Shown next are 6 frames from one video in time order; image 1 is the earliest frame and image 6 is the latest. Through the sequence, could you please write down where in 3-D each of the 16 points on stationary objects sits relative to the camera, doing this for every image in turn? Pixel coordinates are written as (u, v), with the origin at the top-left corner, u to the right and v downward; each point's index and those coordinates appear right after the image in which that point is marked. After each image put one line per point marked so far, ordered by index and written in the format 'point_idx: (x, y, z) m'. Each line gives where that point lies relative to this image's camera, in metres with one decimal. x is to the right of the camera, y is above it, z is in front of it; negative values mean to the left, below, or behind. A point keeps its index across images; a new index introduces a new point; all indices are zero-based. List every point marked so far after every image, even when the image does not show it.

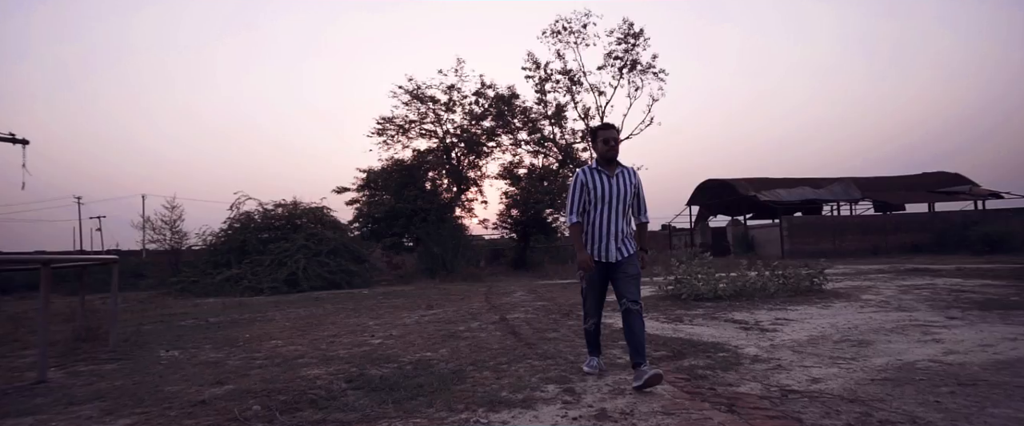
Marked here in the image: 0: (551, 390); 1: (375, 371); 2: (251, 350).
0: (+0.3, -1.1, +3.3) m
1: (-1.1, -1.2, +4.0) m
2: (-2.6, -1.3, +5.0) m
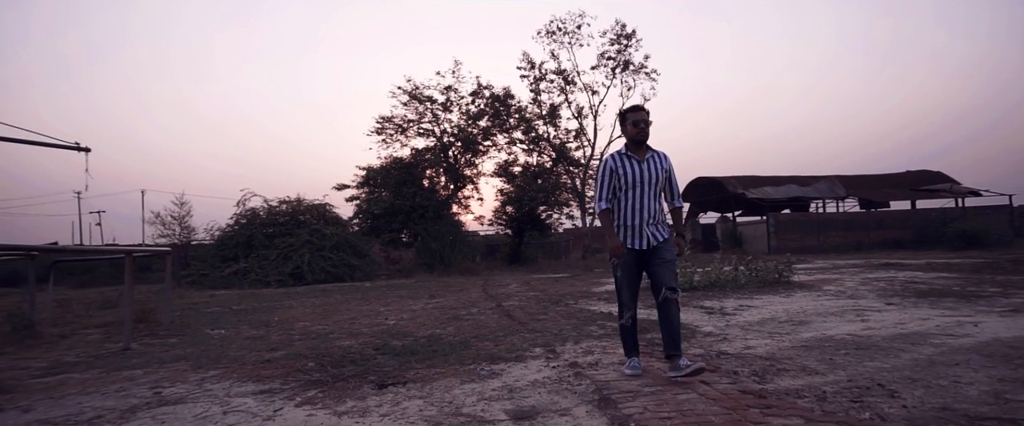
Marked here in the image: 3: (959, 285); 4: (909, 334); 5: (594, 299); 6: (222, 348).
0: (+0.2, -1.1, +4.3) m
1: (-1.1, -1.3, +5.0) m
2: (-2.6, -1.3, +5.9) m
3: (+10.2, -1.6, +11.6) m
4: (+4.3, -1.3, +5.5) m
5: (+1.5, -1.6, +9.3) m
6: (-2.7, -1.2, +4.7) m
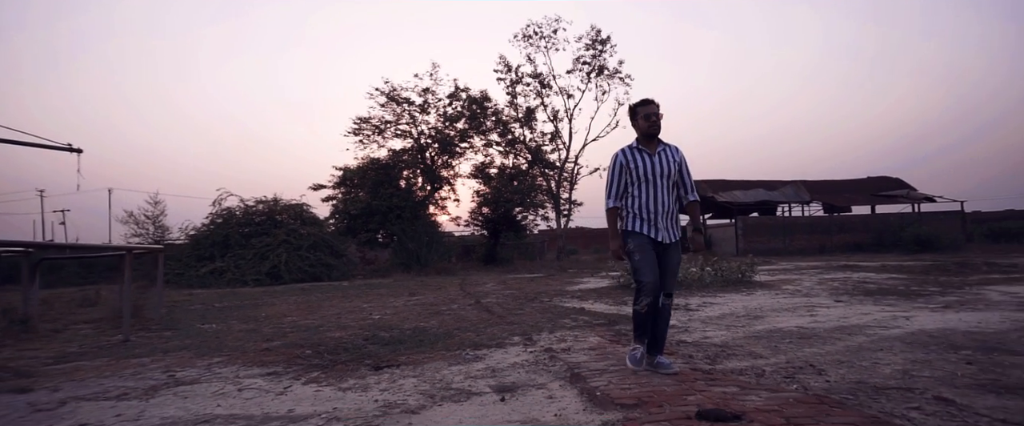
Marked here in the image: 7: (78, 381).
0: (0.0, -1.2, +4.7) m
1: (-1.3, -1.3, +5.3) m
2: (-2.9, -1.3, +6.2) m
3: (+9.7, -1.8, +12.5) m
4: (+4.0, -1.4, +6.1) m
5: (+1.1, -1.6, +9.7) m
6: (-2.9, -1.2, +5.0) m
7: (-2.9, -1.1, +3.4) m
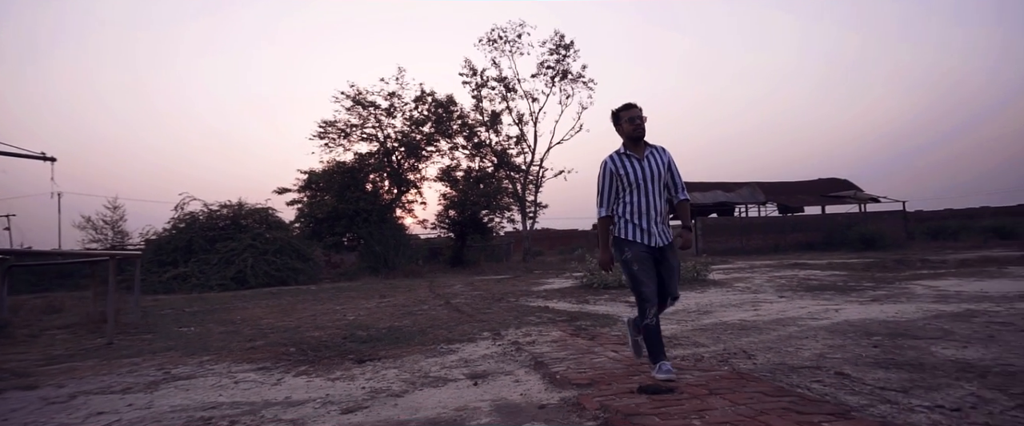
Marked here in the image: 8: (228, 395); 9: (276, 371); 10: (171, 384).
0: (-0.3, -1.2, +5.1) m
1: (-1.7, -1.3, +5.7) m
2: (-3.3, -1.4, +6.5) m
3: (+8.8, -1.8, +13.5) m
4: (+3.6, -1.4, +6.8) m
5: (+0.4, -1.7, +10.2) m
6: (-3.2, -1.3, +5.2) m
7: (-3.1, -1.2, +3.6) m
8: (-1.8, -1.1, +3.2) m
9: (-1.8, -1.2, +3.8) m
10: (-2.3, -1.2, +3.4) m
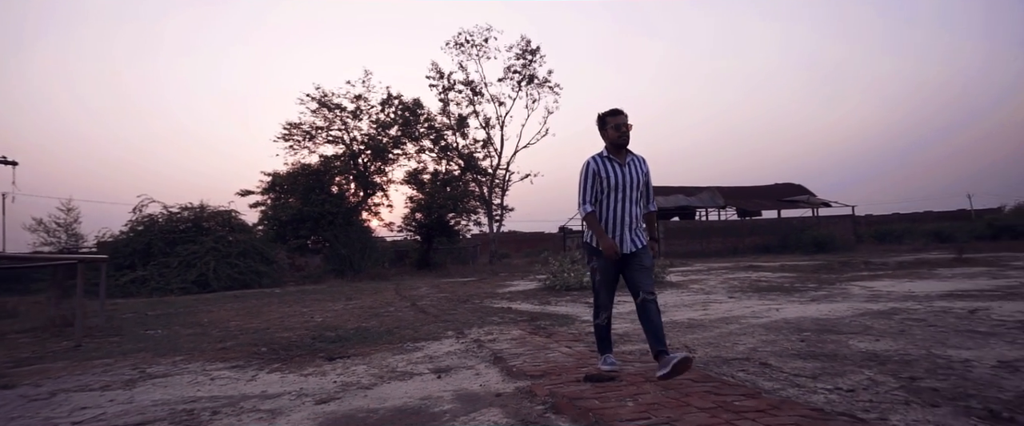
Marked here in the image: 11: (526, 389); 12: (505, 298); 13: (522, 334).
0: (-0.7, -1.3, +5.4) m
1: (-2.1, -1.4, +5.9) m
2: (-3.8, -1.5, +6.6) m
3: (+7.9, -2.0, +14.4) m
4: (+3.1, -1.5, +7.3) m
5: (-0.3, -1.8, +10.6) m
6: (-3.6, -1.4, +5.4) m
7: (-3.4, -1.2, +3.7) m
8: (-2.1, -1.2, +3.4) m
9: (-2.1, -1.2, +4.0) m
10: (-2.6, -1.2, +3.6) m
11: (+0.1, -1.1, +3.3) m
12: (-0.2, -1.8, +10.6) m
13: (+0.1, -1.2, +5.2) m
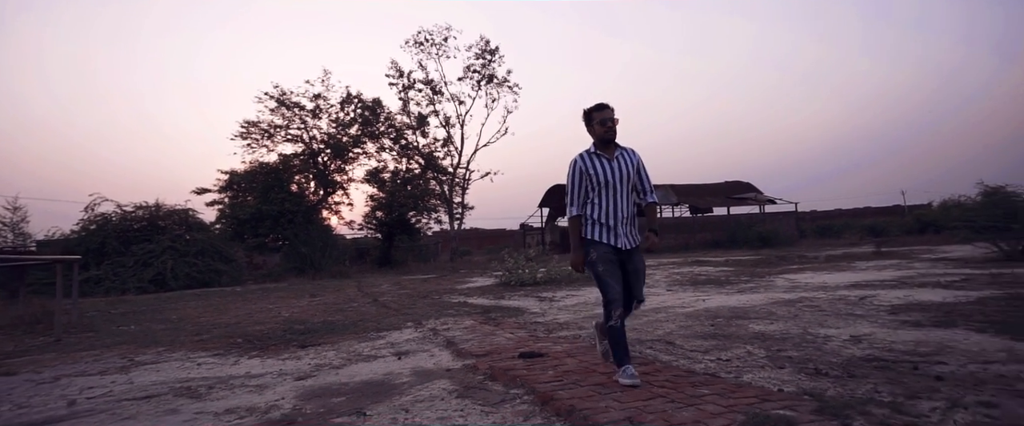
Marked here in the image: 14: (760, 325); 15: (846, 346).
0: (-1.2, -1.3, +6.1) m
1: (-2.7, -1.4, +6.4) m
2: (-4.4, -1.5, +7.0) m
3: (+6.6, -1.9, +15.7) m
4: (+2.4, -1.5, +8.3) m
5: (-1.2, -1.8, +11.2) m
6: (-4.2, -1.4, +5.8) m
7: (-3.8, -1.3, +4.2) m
8: (-2.5, -1.2, +4.0) m
9: (-2.5, -1.3, +4.6) m
10: (-3.0, -1.3, +4.2) m
11: (-0.3, -1.2, +4.0) m
12: (-1.1, -1.8, +11.3) m
13: (-0.5, -1.3, +5.9) m
14: (+3.0, -1.3, +6.1) m
15: (+2.9, -1.2, +4.4) m
